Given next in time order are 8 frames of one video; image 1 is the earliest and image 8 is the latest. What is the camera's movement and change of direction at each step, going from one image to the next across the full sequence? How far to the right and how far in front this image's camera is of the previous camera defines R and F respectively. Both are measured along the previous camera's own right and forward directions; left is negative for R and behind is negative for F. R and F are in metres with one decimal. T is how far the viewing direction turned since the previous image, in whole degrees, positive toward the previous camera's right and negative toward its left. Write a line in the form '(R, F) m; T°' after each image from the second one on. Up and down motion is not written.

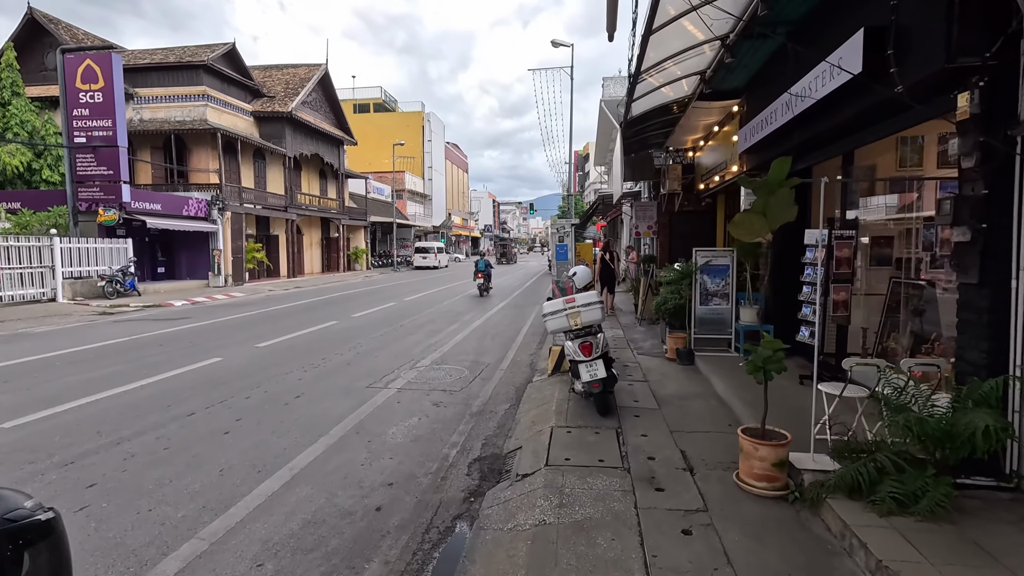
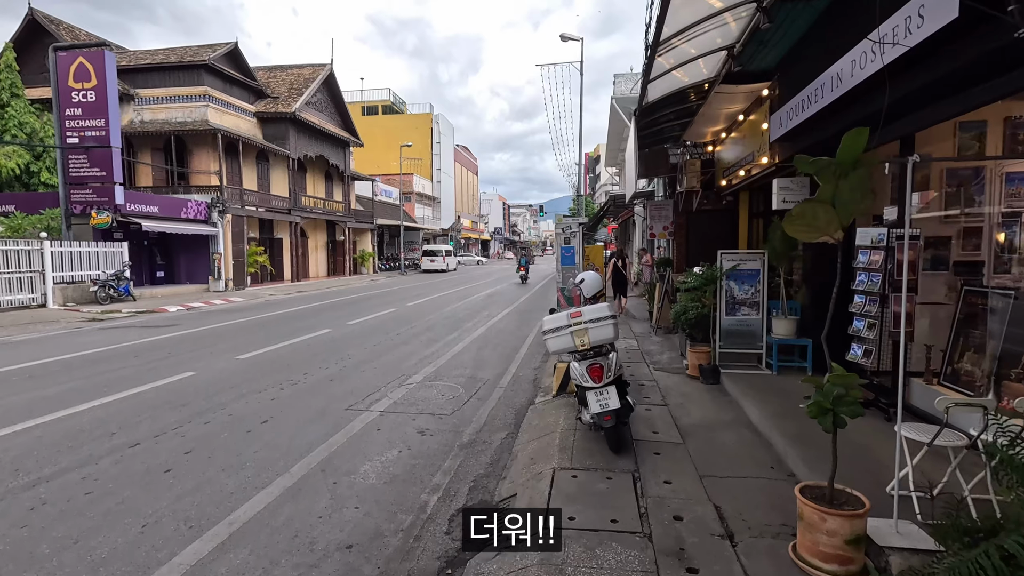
(+0.1, +0.9) m; -1°
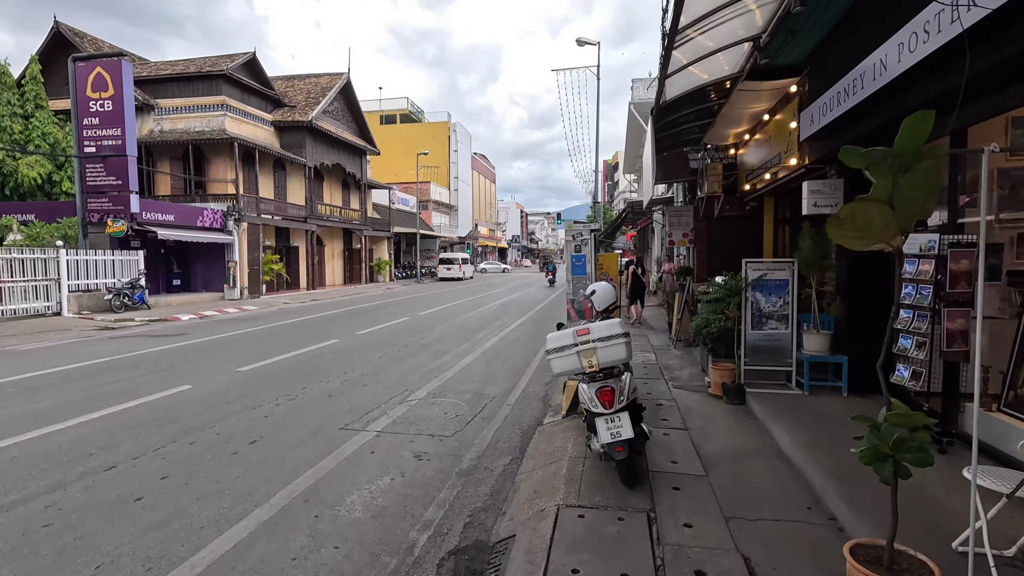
(+0.1, +0.4) m; -2°
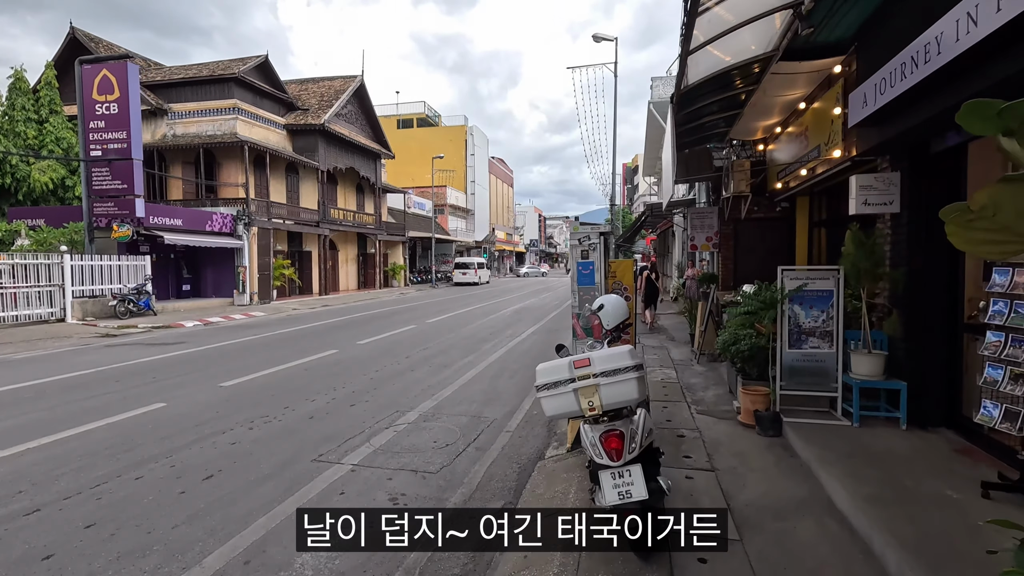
(+0.2, +0.8) m; -2°
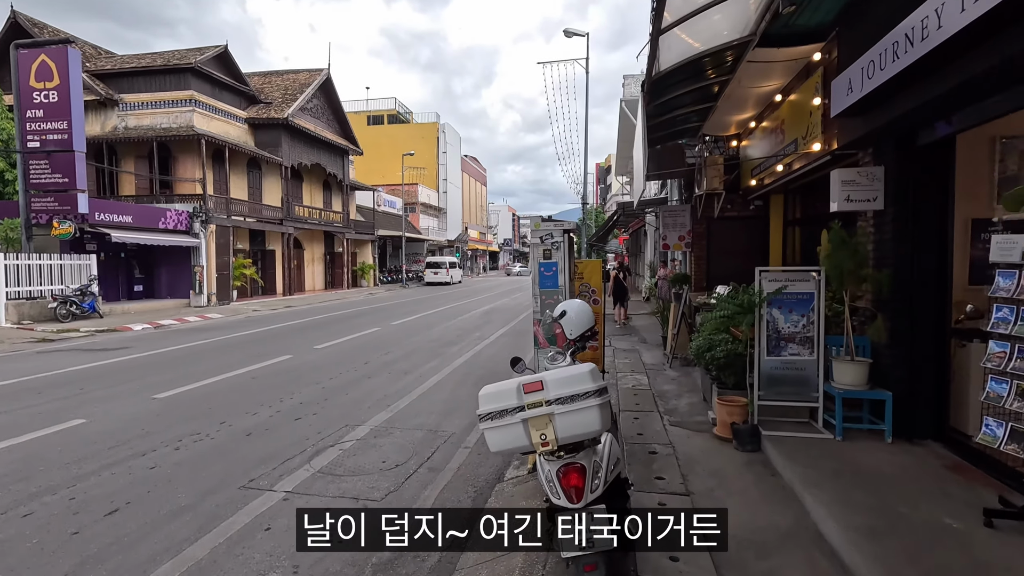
(+0.2, +0.5) m; +3°
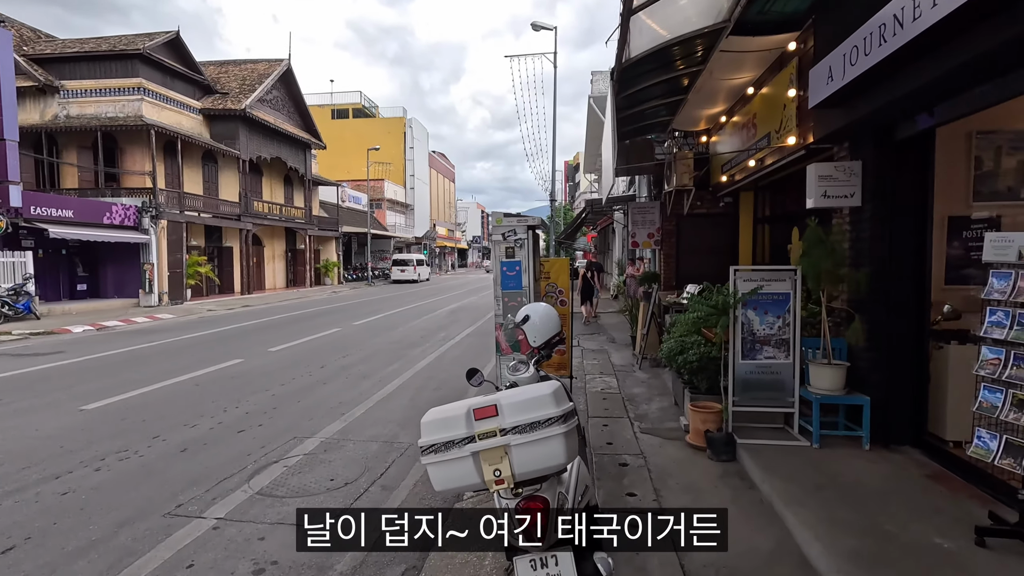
(+0.1, +0.4) m; +3°
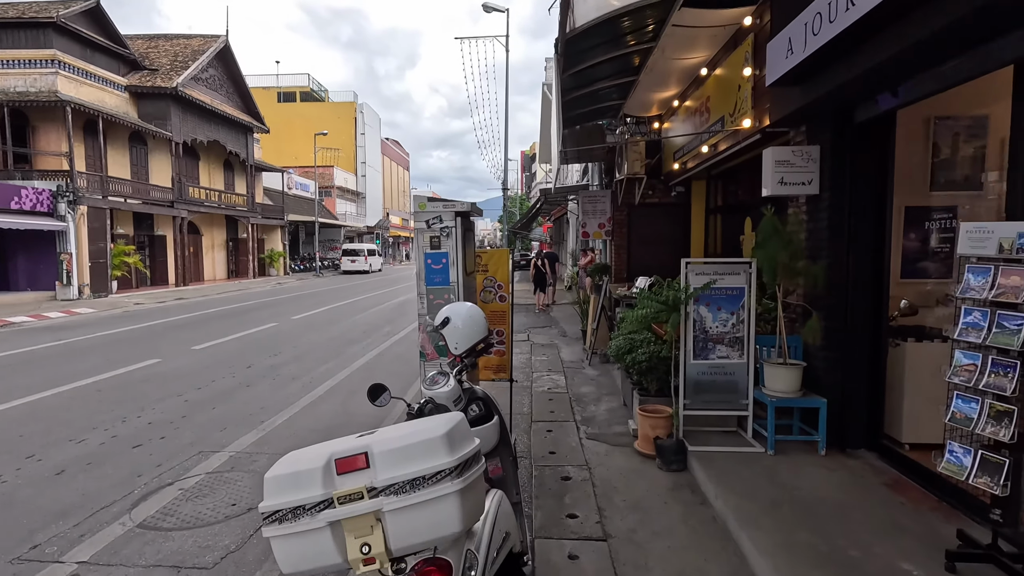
(+0.2, +0.5) m; +5°
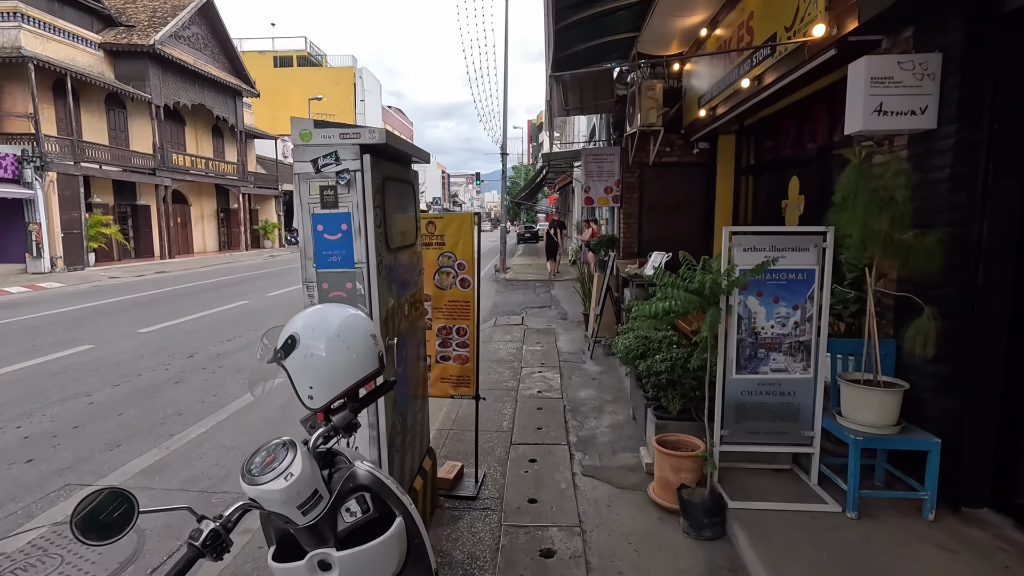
(+0.3, +1.4) m; -1°
